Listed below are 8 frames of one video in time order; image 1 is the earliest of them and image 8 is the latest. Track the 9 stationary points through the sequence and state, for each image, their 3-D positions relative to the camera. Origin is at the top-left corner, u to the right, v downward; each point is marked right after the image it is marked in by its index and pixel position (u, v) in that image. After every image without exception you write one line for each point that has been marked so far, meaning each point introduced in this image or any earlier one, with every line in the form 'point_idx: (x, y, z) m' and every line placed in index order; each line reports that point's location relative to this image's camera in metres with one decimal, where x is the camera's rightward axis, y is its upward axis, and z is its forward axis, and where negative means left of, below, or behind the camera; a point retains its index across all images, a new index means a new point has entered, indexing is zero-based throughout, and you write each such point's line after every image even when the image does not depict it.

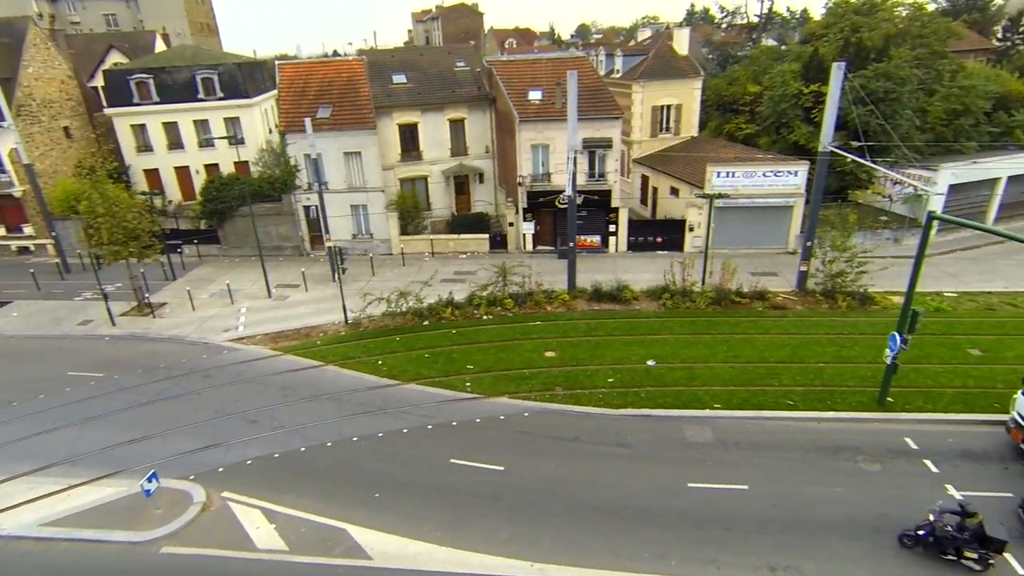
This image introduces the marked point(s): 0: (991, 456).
0: (+12.0, -4.2, +14.7) m
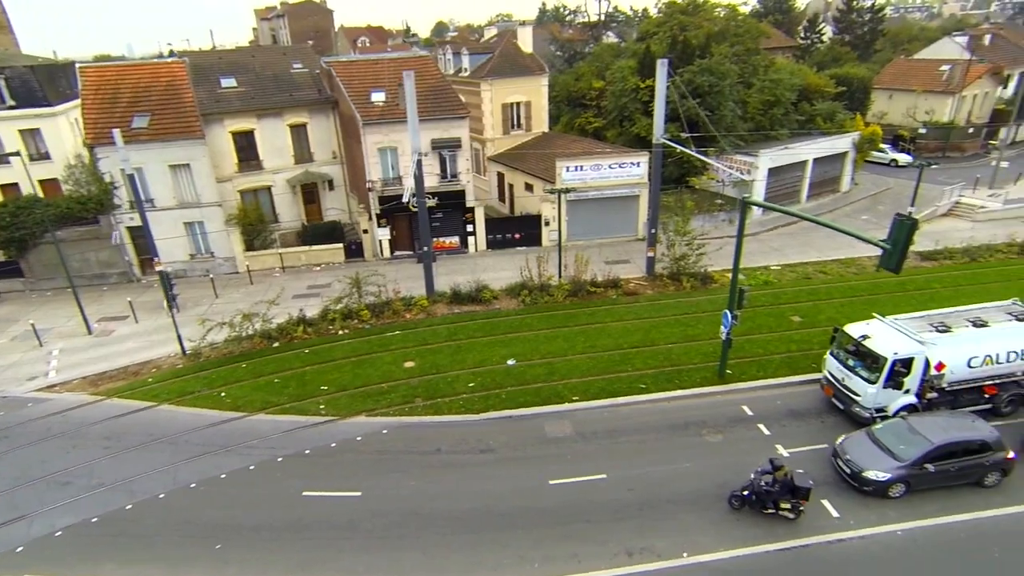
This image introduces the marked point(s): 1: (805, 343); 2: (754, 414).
0: (+8.4, -3.5, +16.4) m
1: (+9.8, -1.8, +19.6) m
2: (+6.8, -3.6, +16.4) m
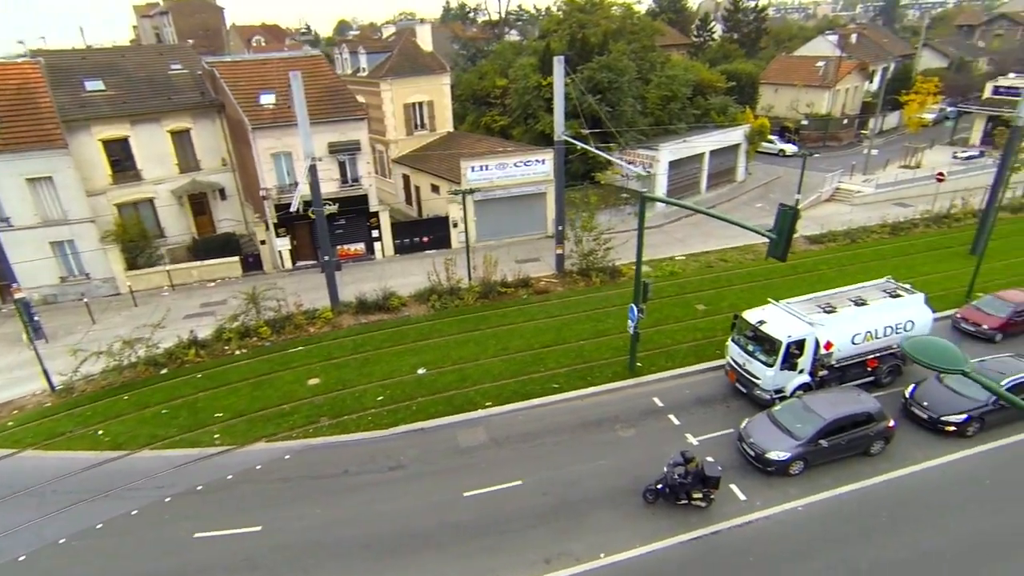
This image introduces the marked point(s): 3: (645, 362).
0: (+5.9, -3.2, +16.9) m
1: (+6.8, -1.5, +20.3) m
2: (+4.3, -3.4, +16.7) m
3: (+4.2, -2.4, +18.6) m
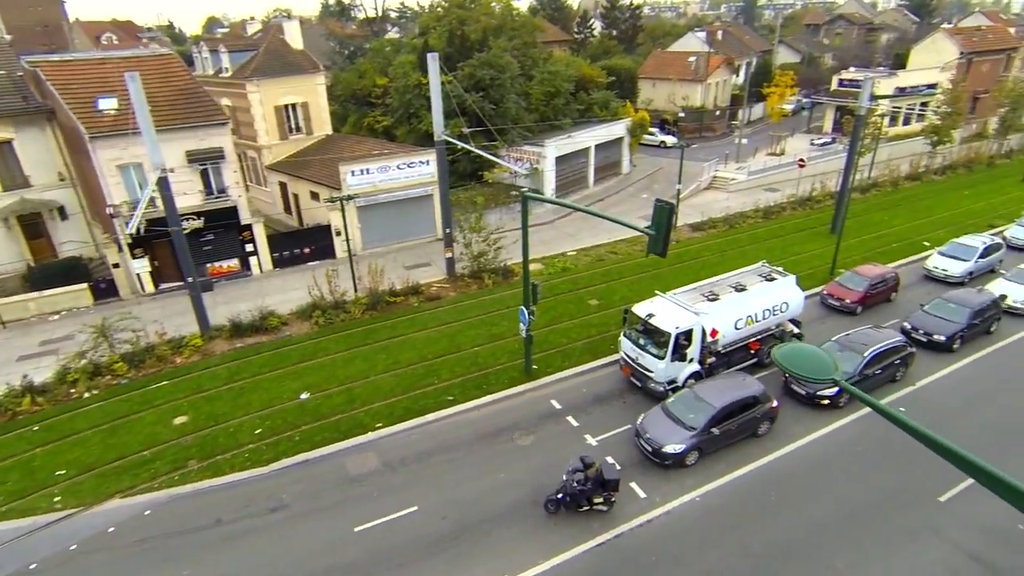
0: (+2.9, -3.1, +16.9) m
1: (+3.1, -1.3, +20.4) m
2: (+1.4, -3.4, +16.5) m
3: (+0.9, -2.4, +18.3) m
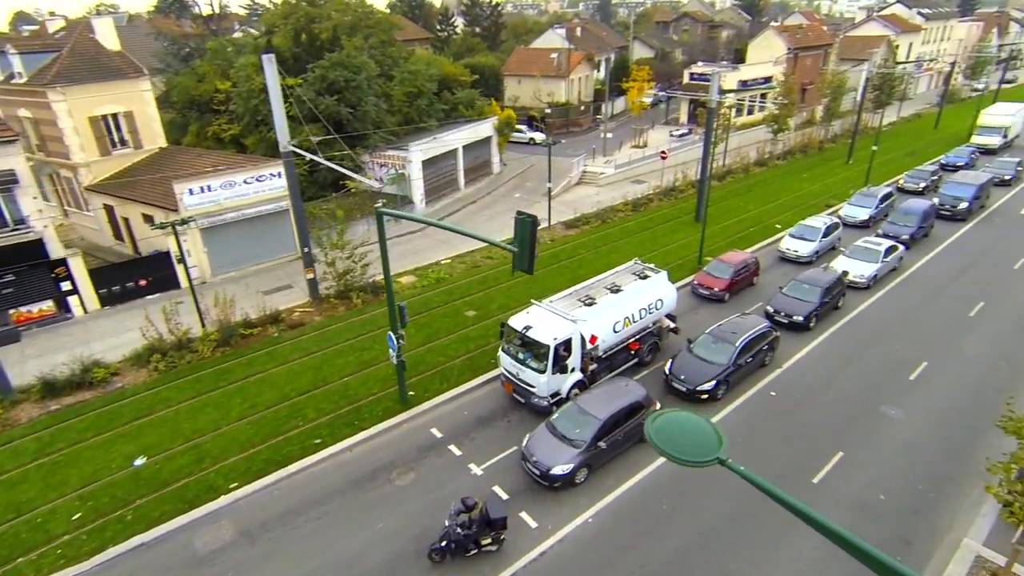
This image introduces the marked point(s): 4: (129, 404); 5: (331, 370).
0: (-0.4, -3.4, +15.9) m
1: (-1.0, -1.7, +19.3) m
2: (-1.8, -3.8, +15.2) m
3: (-2.7, -2.9, +16.9) m
4: (-10.9, -3.3, +16.5) m
5: (-5.5, -2.5, +17.9) m
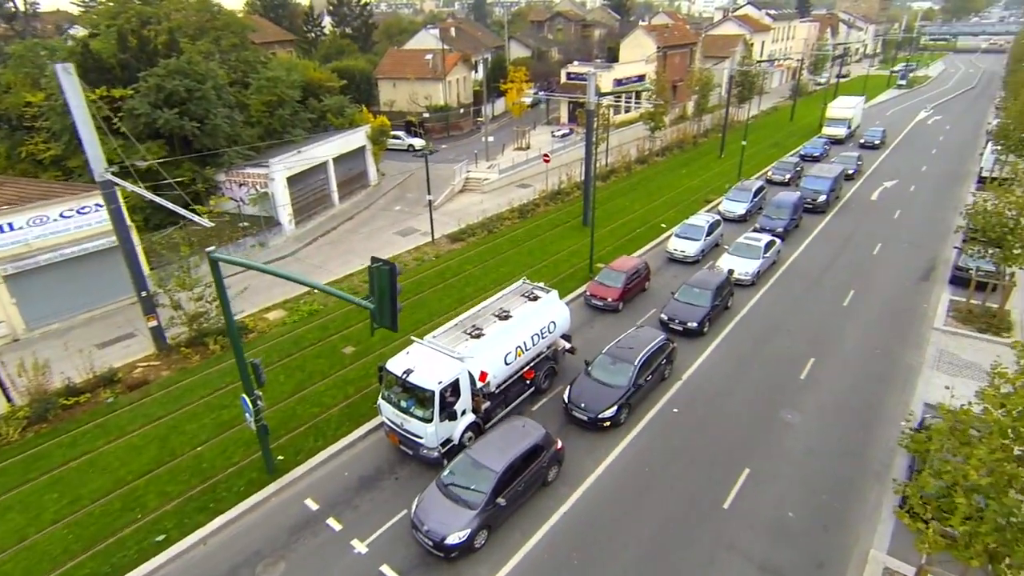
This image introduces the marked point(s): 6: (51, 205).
0: (-3.1, -4.4, +13.9) m
1: (-4.4, -2.7, +17.2) m
2: (-4.3, -4.9, +13.0) m
3: (-5.5, -4.1, +14.5) m
4: (-13.5, -5.1, +12.7) m
5: (-8.5, -3.9, +15.0) m
6: (-15.3, +2.8, +19.3) m
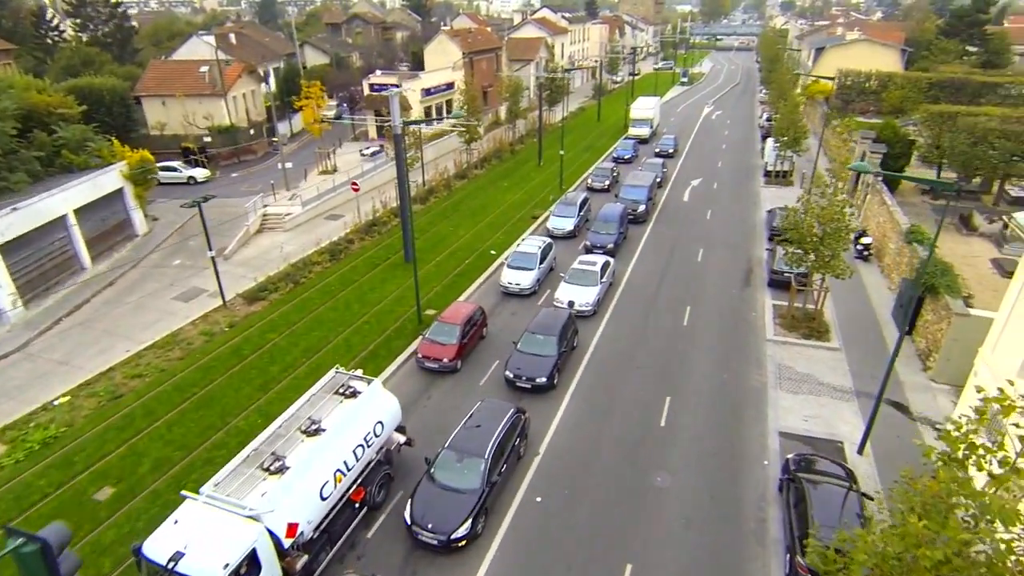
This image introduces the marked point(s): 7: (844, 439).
0: (-5.9, -6.9, +9.6) m
1: (-8.3, -5.4, +12.3) m
2: (-6.7, -7.5, +8.4) m
3: (-8.4, -6.9, +9.5) m
4: (-15.4, -8.9, +5.7) m
5: (-11.4, -7.1, +9.2) m
6: (-19.9, -1.4, +11.3) m
7: (+8.9, -4.0, +15.6) m
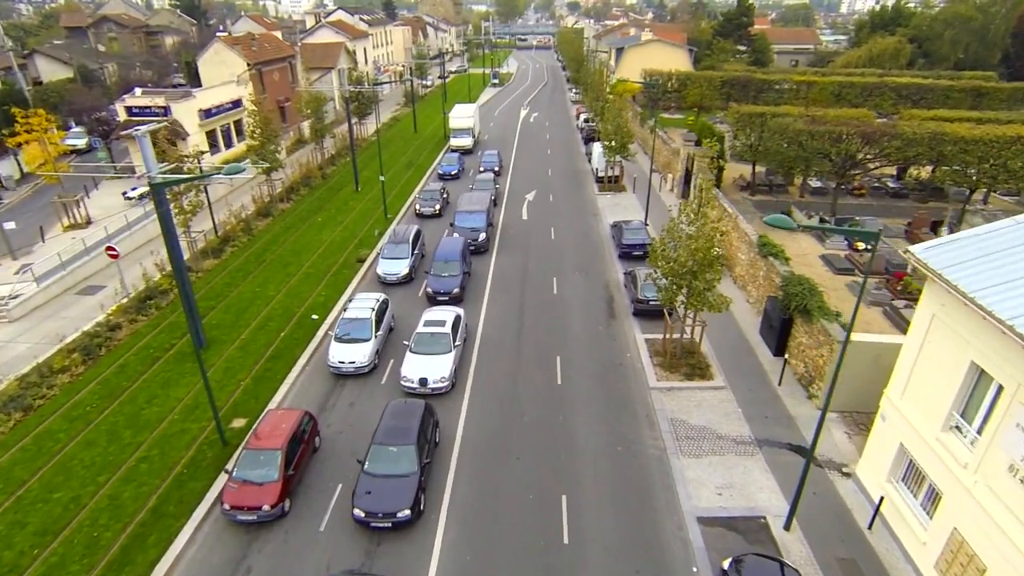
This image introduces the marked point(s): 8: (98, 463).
0: (-6.1, -9.9, +3.8) m
1: (-9.4, -8.8, +5.7) m
2: (-6.5, -10.6, +2.4) m
3: (-8.5, -10.2, +3.0) m
4: (-13.8, -13.0, -2.6) m
5: (-11.3, -10.8, +1.8) m
6: (-20.7, -6.3, +1.4) m
7: (+5.9, -5.2, +13.6) m
8: (-10.7, -4.4, +15.2) m
